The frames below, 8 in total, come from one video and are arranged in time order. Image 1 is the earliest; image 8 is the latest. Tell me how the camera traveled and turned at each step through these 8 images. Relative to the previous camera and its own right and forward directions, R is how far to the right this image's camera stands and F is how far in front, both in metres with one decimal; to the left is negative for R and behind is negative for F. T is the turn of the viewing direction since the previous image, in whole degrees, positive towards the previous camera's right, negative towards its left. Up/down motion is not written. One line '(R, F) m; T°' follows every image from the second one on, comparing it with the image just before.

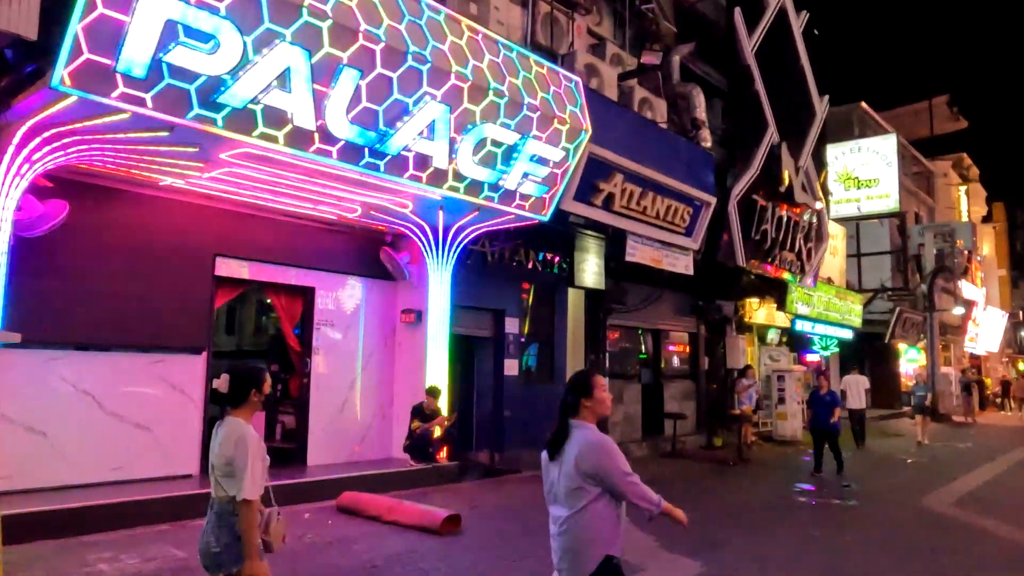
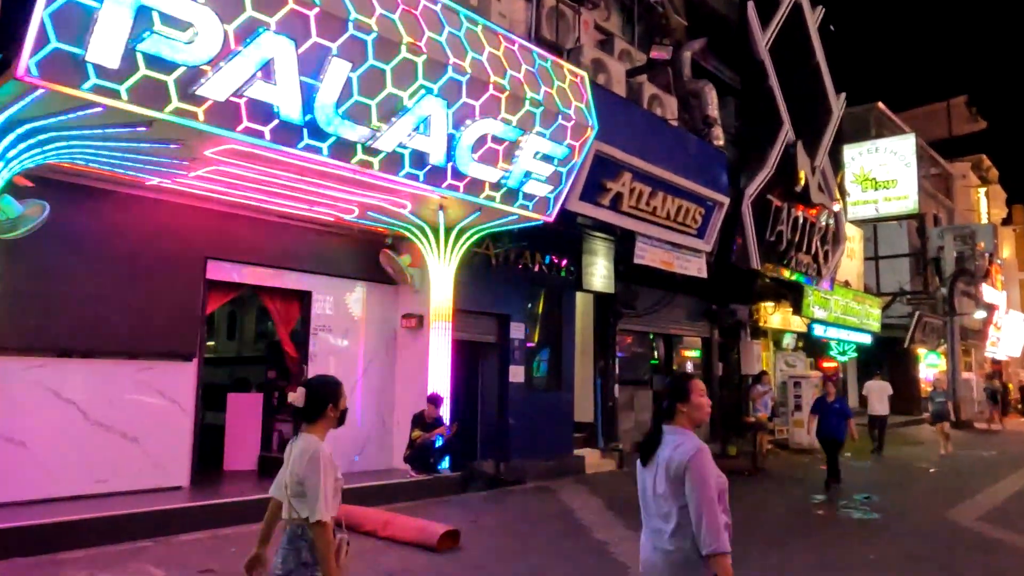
(+0.1, +0.4) m; -1°
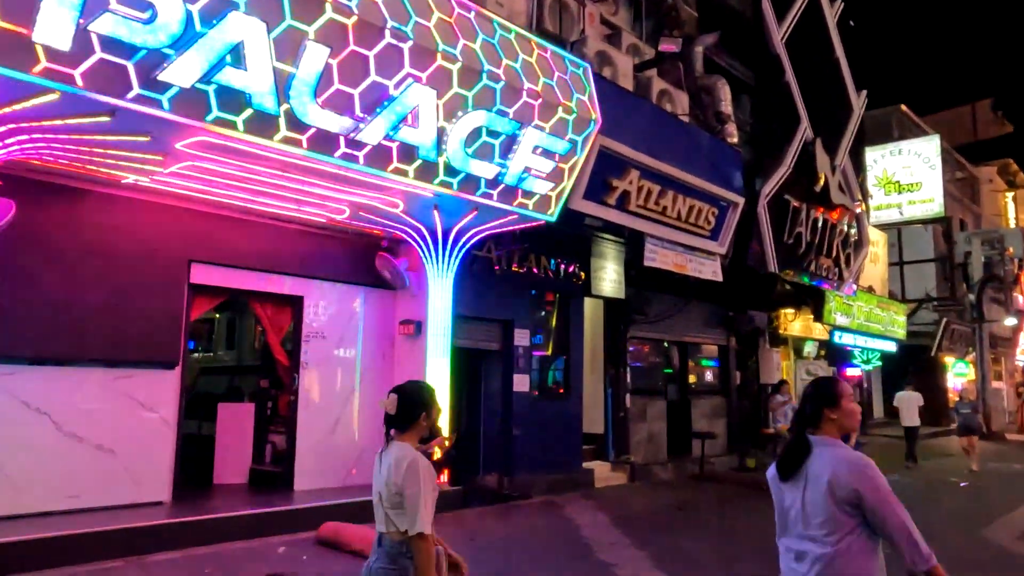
(+0.2, +0.5) m; -1°
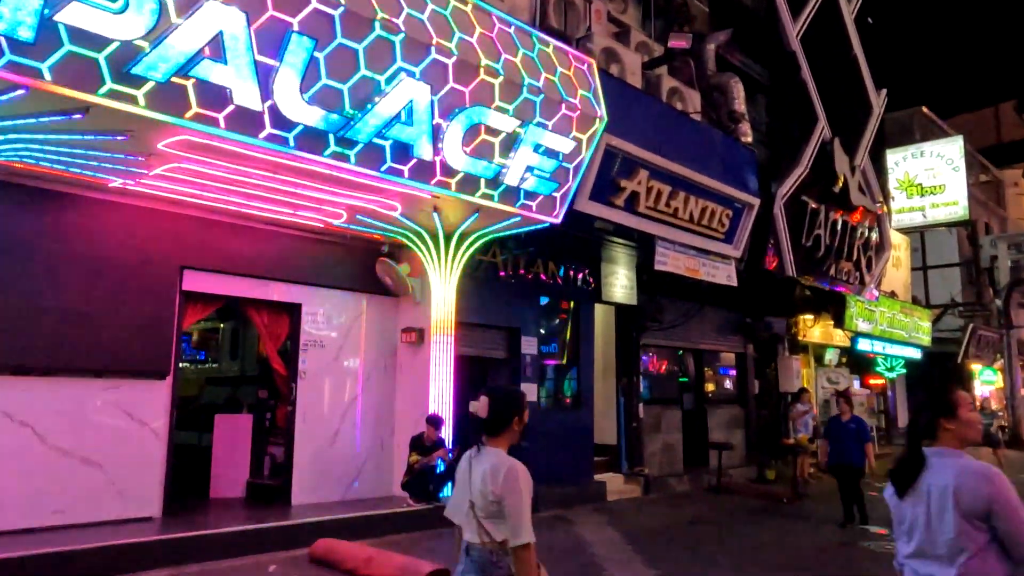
(+0.2, +0.4) m; -1°
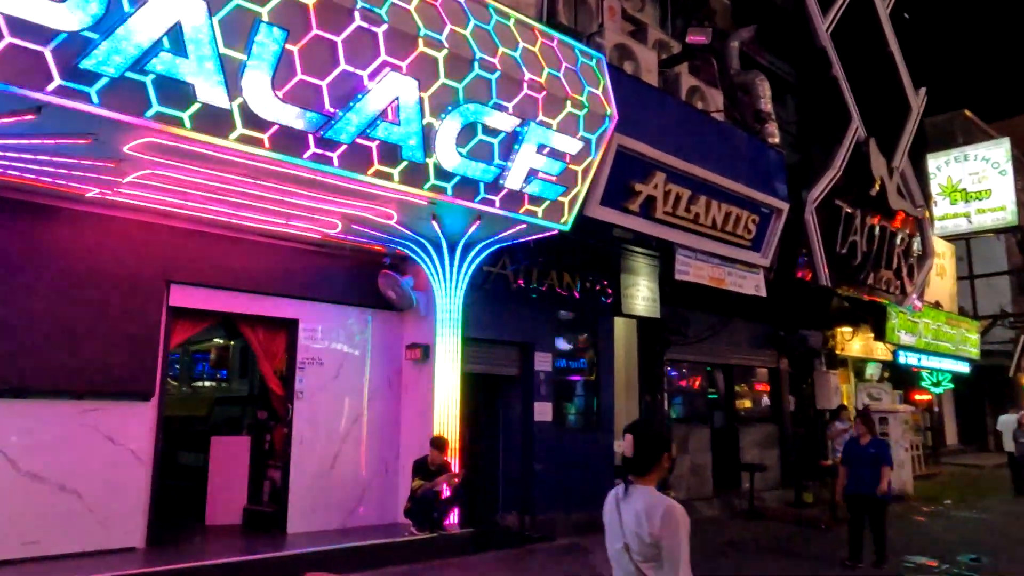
(+0.3, +0.6) m; -3°
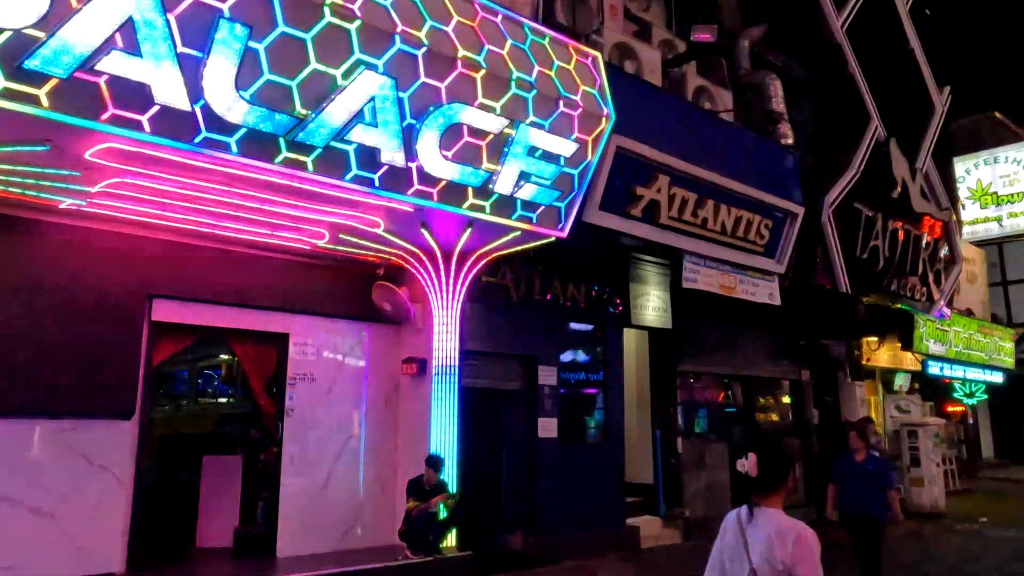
(+0.3, +0.4) m; -2°
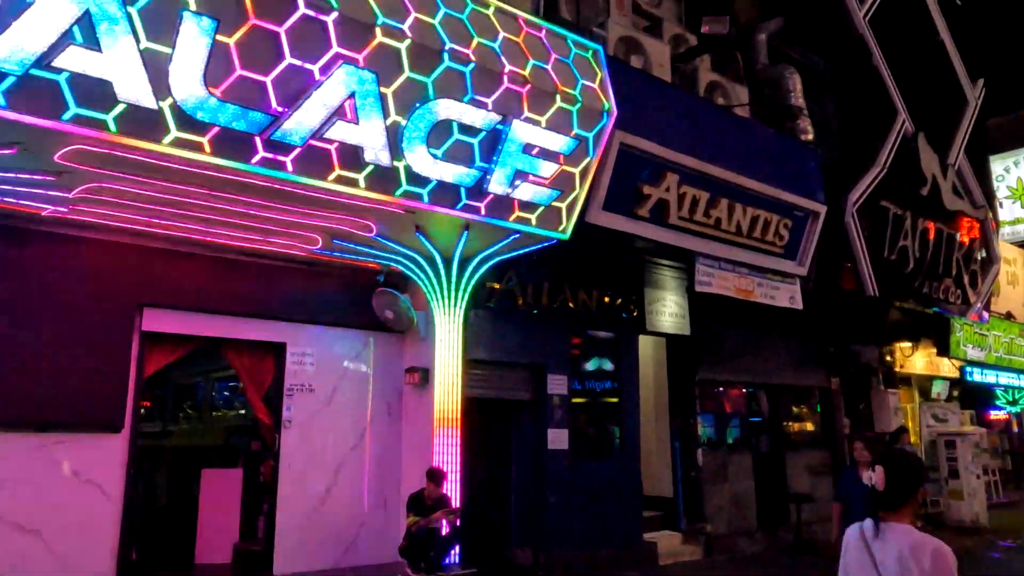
(+0.3, +0.4) m; -2°
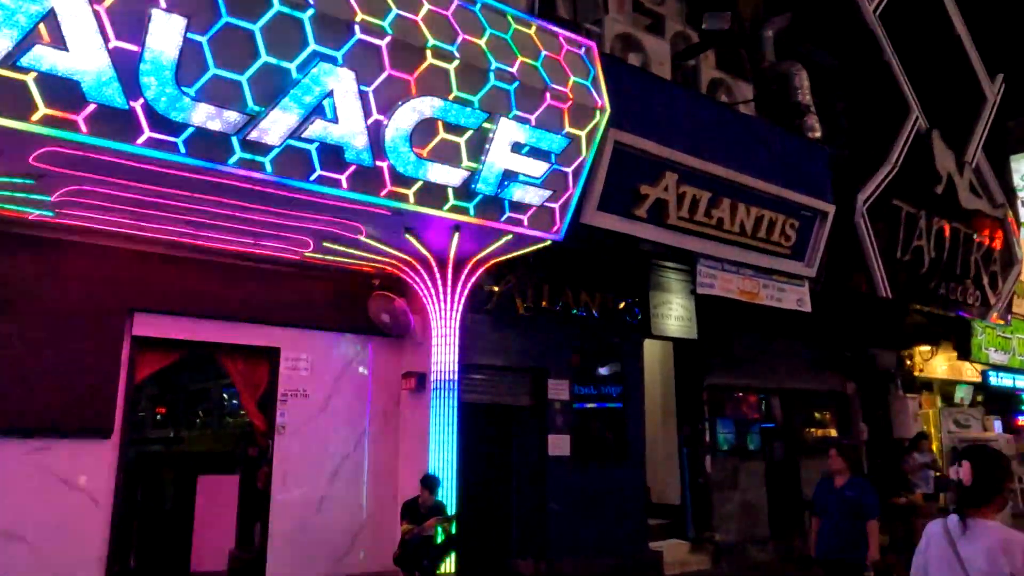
(+0.3, +0.2) m; -2°
